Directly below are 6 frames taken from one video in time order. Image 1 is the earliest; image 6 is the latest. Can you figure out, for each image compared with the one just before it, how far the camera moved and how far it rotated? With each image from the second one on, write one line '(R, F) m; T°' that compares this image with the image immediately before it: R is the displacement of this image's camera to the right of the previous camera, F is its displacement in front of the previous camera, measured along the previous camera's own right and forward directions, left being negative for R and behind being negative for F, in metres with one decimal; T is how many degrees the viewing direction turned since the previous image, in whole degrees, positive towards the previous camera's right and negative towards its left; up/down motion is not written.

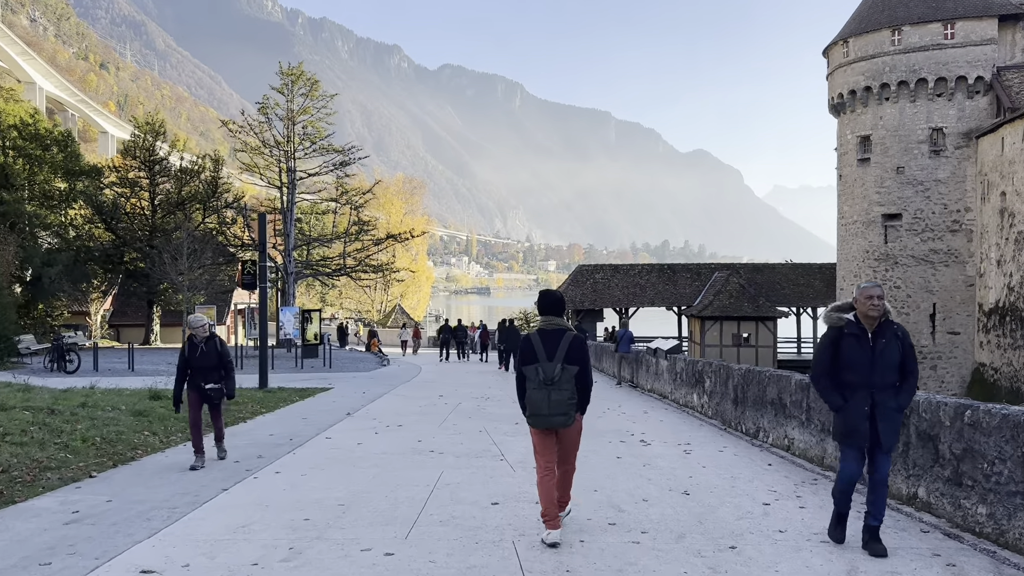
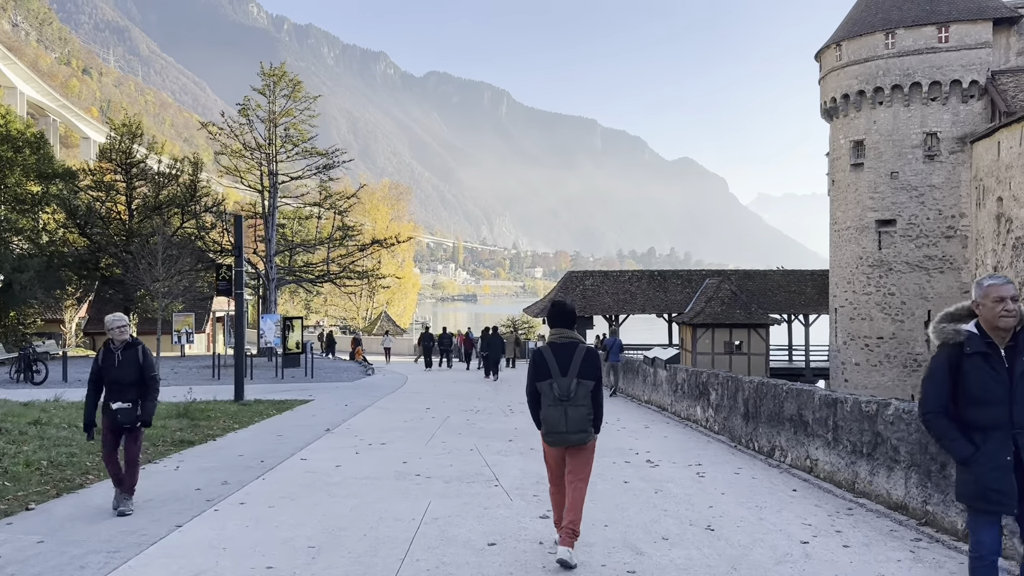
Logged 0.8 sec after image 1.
(-0.1, +0.8) m; +1°
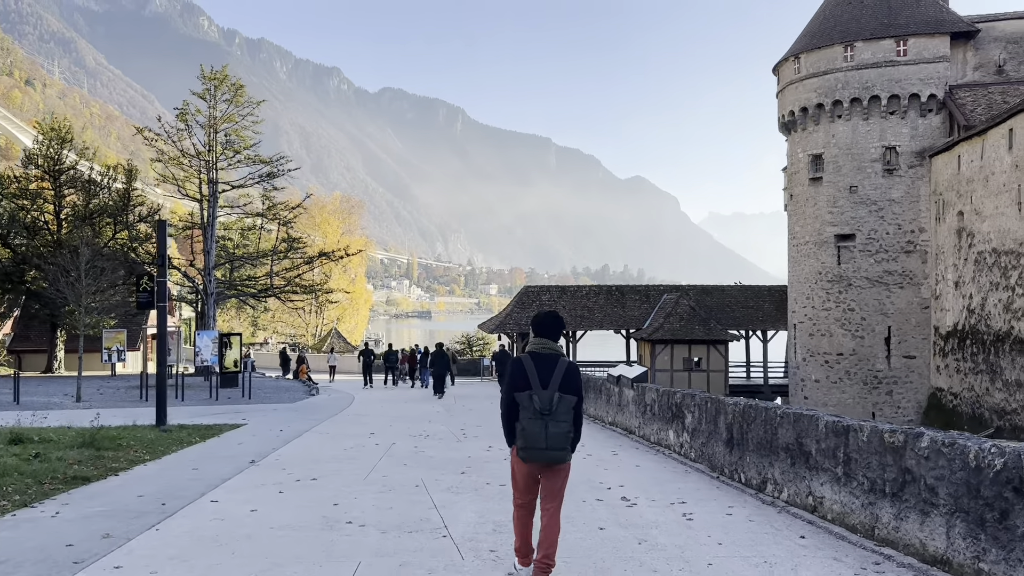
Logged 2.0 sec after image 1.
(0.0, +1.3) m; +3°
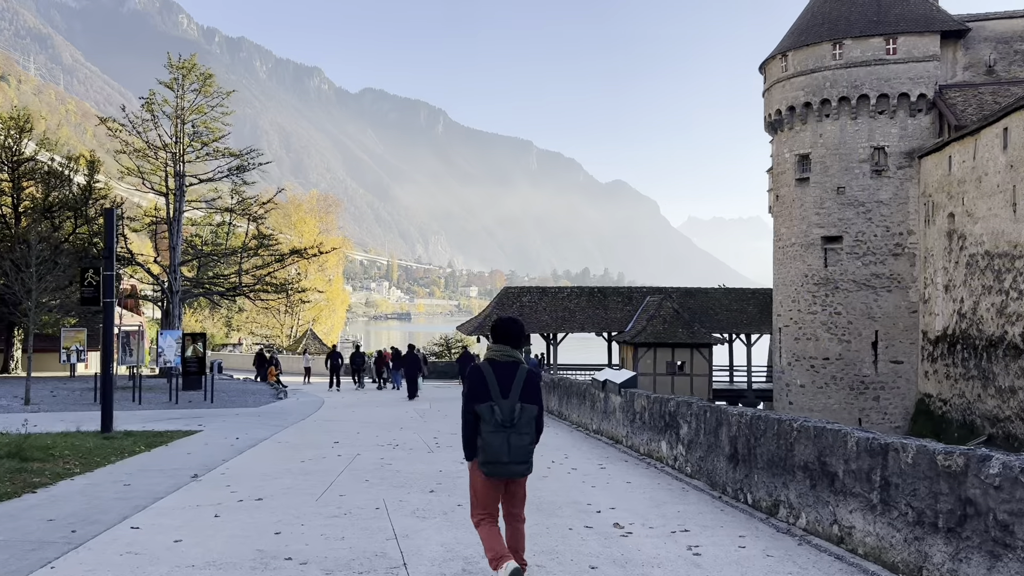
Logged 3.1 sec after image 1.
(0.0, +1.1) m; +1°
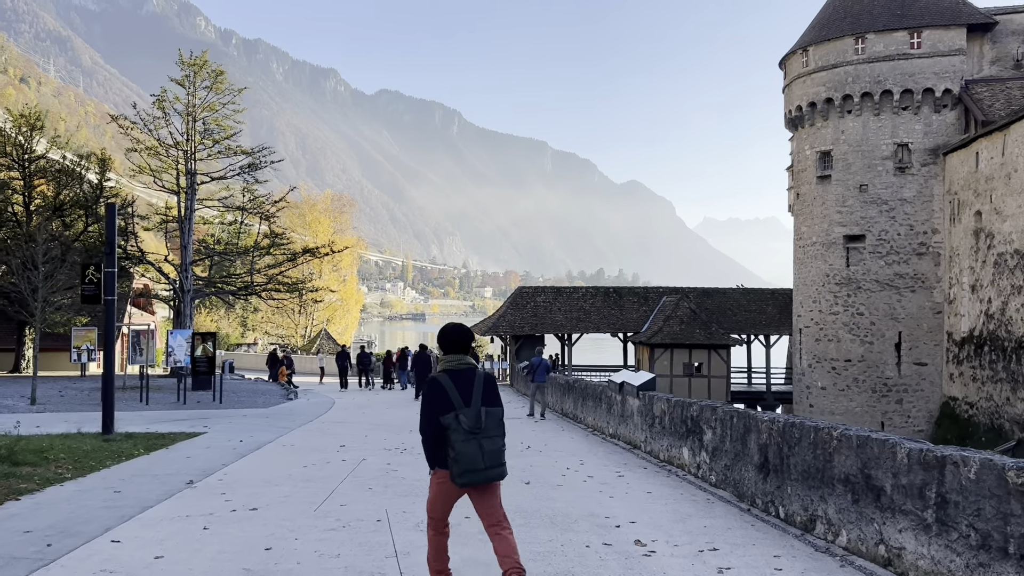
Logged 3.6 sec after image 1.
(0.0, +0.5) m; -1°
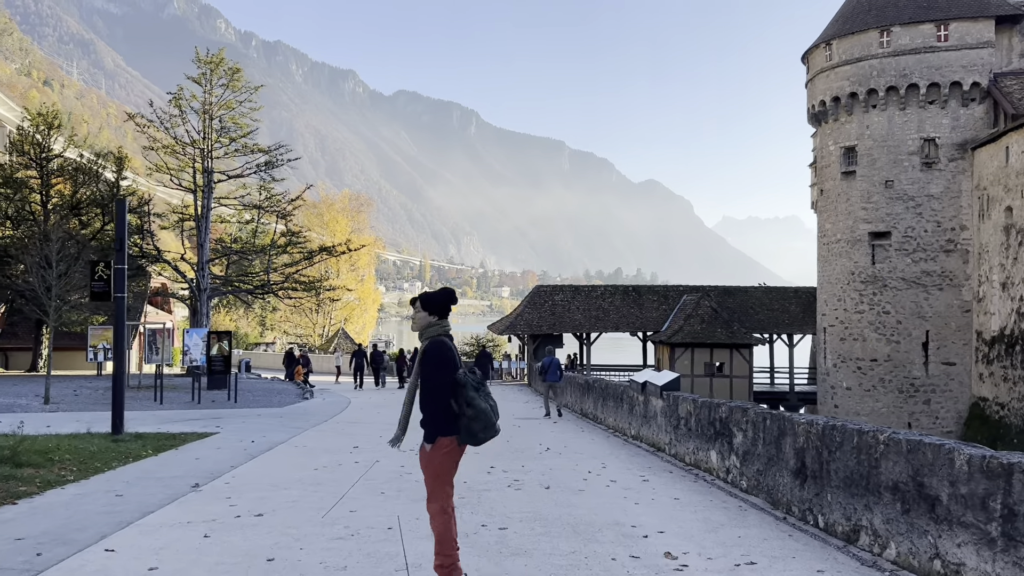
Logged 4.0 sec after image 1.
(0.0, +0.4) m; -1°
